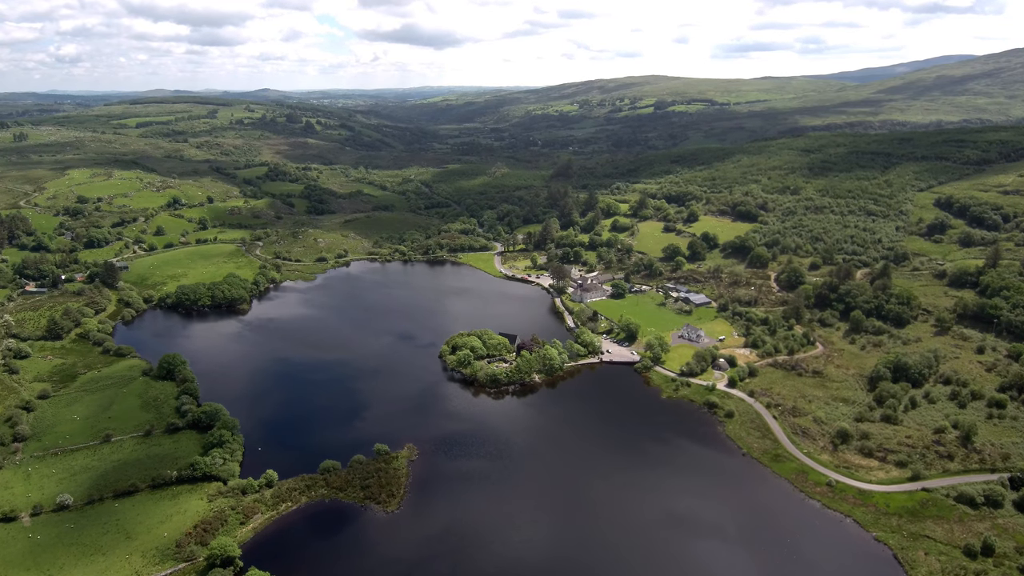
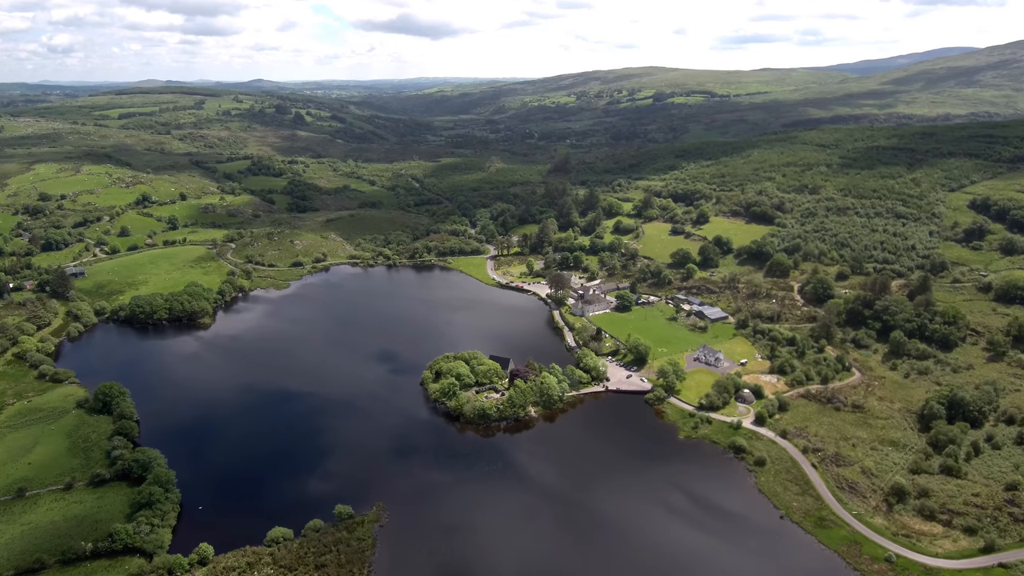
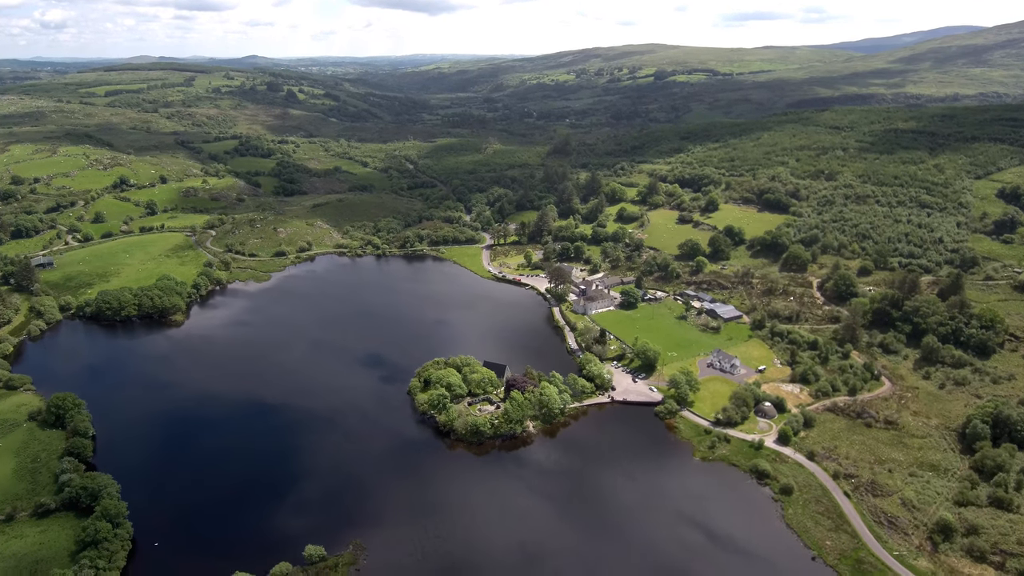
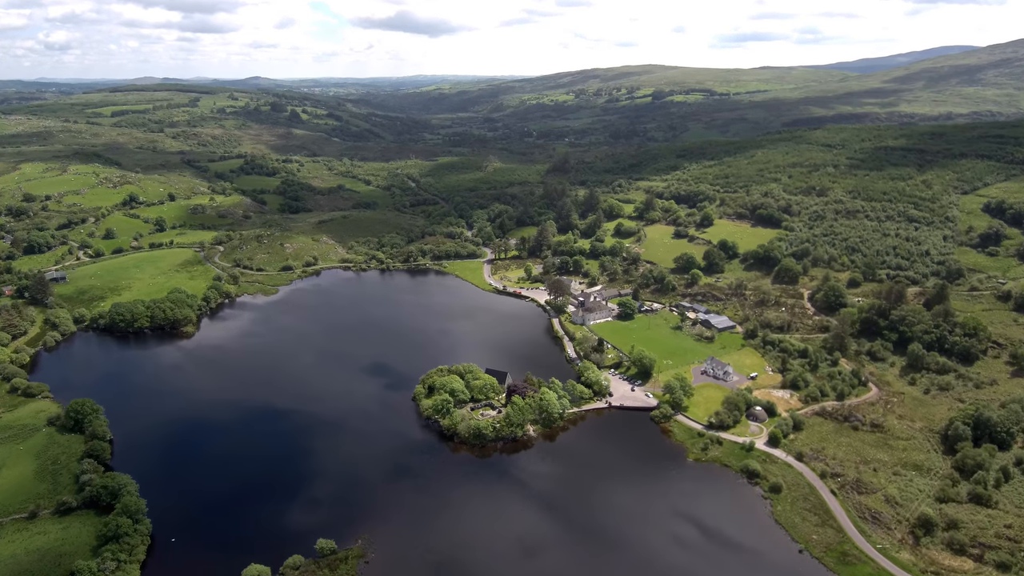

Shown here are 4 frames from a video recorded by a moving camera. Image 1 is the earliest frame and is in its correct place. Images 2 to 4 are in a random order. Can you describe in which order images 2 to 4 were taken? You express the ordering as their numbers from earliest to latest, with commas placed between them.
2, 4, 3
